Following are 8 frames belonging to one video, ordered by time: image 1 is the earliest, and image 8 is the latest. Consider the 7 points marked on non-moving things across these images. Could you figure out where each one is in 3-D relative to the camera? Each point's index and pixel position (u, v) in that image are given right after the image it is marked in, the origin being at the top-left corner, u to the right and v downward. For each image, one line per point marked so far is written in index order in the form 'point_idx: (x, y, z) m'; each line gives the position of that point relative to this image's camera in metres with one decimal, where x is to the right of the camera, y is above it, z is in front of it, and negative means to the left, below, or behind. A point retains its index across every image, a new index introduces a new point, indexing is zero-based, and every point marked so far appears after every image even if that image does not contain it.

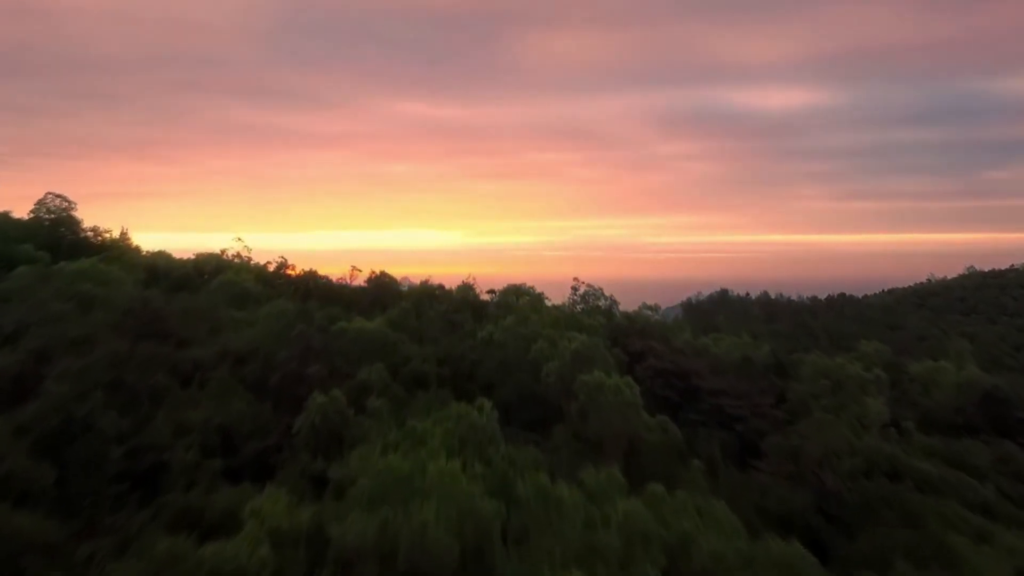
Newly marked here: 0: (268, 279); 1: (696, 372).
0: (-3.4, +0.1, +9.4) m
1: (+2.4, -1.1, +8.6) m
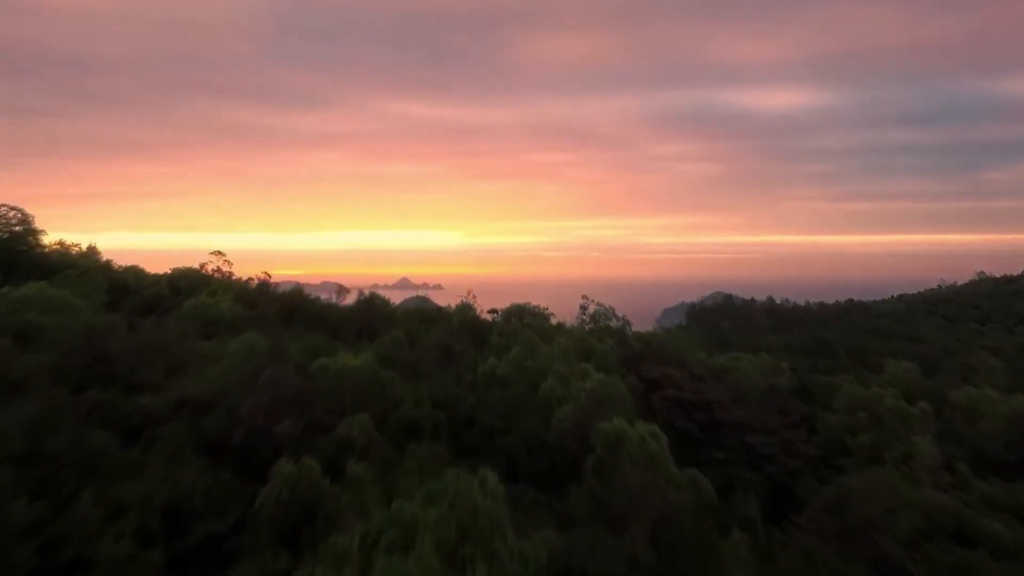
0: (-3.3, -0.1, +8.6) m
1: (+2.4, -1.3, +7.7) m
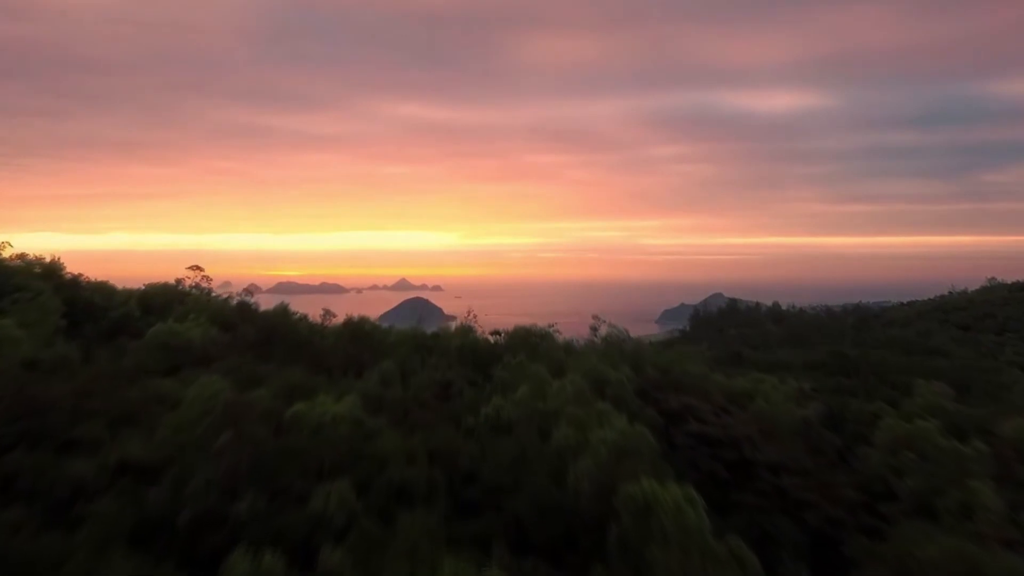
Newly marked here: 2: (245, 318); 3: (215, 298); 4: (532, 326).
0: (-3.3, -0.4, +7.8) m
1: (+2.5, -1.6, +7.0) m
2: (-3.2, -0.4, +8.0) m
3: (-3.8, -0.1, +8.5) m
4: (+0.2, -0.5, +8.1) m
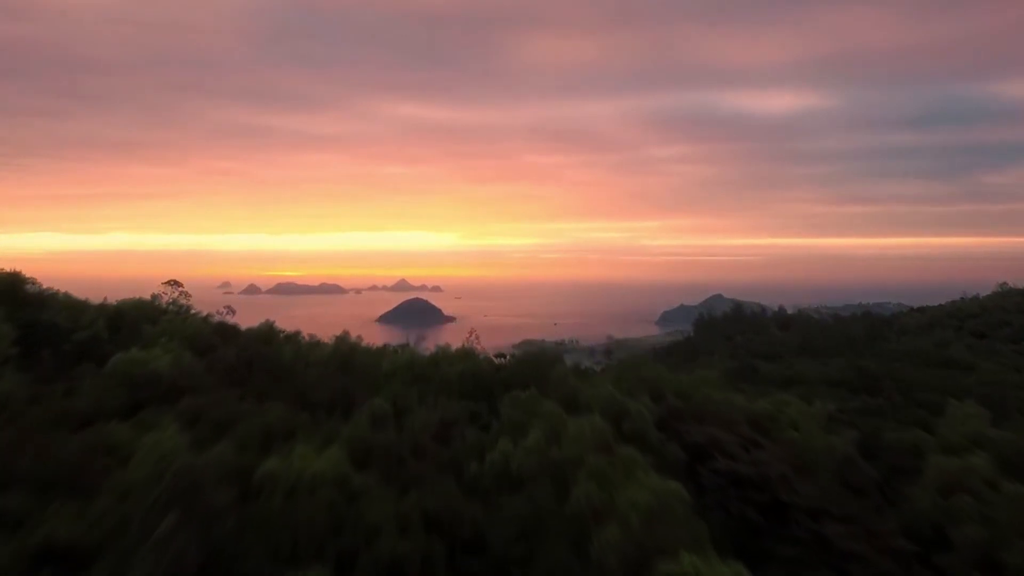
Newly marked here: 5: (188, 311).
0: (-3.2, -0.6, +7.1) m
1: (+2.5, -1.8, +6.2) m
2: (-3.1, -0.6, +7.3) m
3: (-3.7, -0.3, +7.8) m
4: (+0.3, -0.7, +7.3) m
5: (-4.0, -0.3, +8.2) m
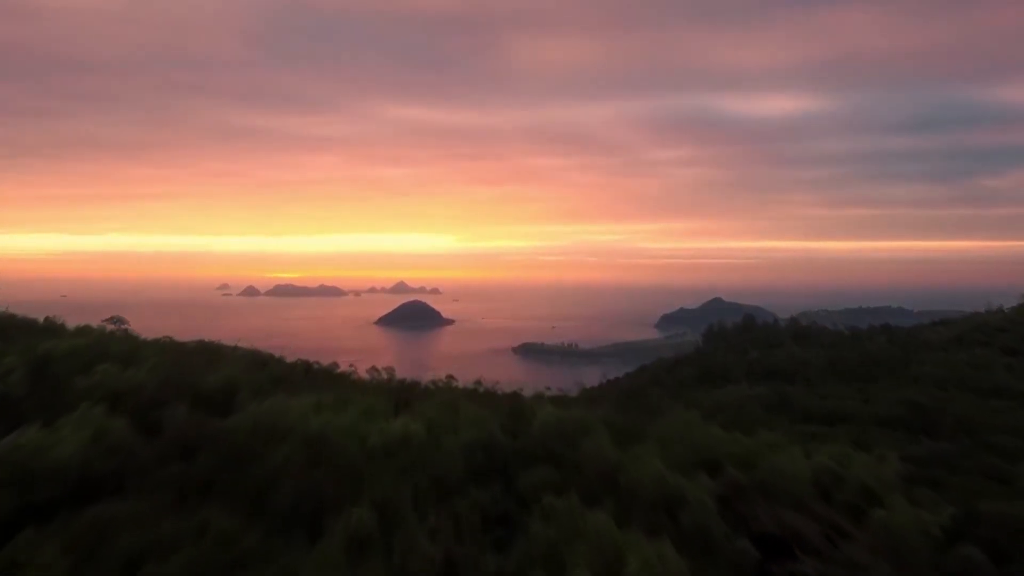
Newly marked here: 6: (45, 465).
0: (-3.0, -0.9, +5.6) m
1: (+2.7, -2.2, +4.8) m
2: (-3.0, -0.9, +5.8) m
3: (-3.6, -0.7, +6.3) m
4: (+0.5, -1.1, +5.9) m
5: (-3.8, -0.7, +6.7) m
6: (-2.9, -1.1, +4.1) m
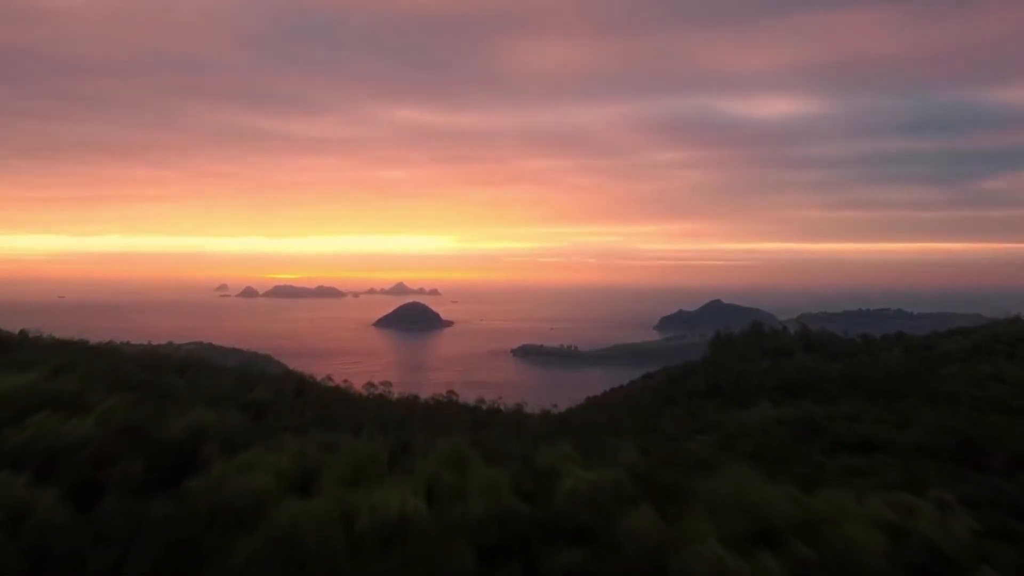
0: (-2.9, -1.2, +4.6) m
1: (+2.8, -2.4, +3.8) m
2: (-2.8, -1.2, +4.8) m
3: (-3.4, -1.0, +5.3) m
4: (+0.6, -1.3, +4.9) m
5: (-3.7, -0.9, +5.8) m
6: (-2.8, -1.4, +3.2) m
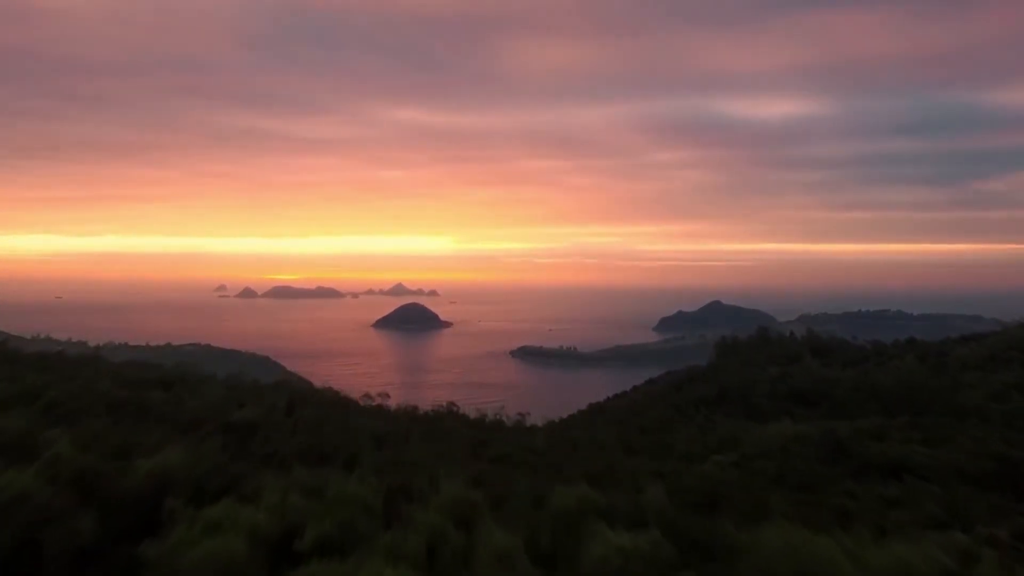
0: (-2.8, -1.4, +3.9) m
1: (+2.9, -2.6, +3.1) m
2: (-2.7, -1.4, +4.1) m
3: (-3.3, -1.2, +4.6) m
4: (+0.7, -1.5, +4.2) m
5: (-3.6, -1.1, +5.0) m
6: (-2.7, -1.5, +2.4) m
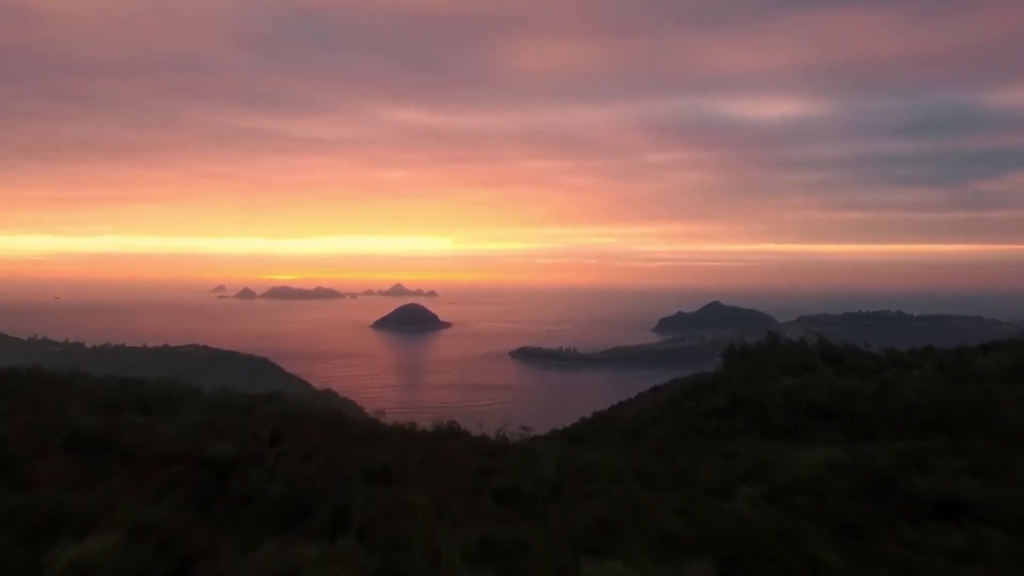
0: (-2.7, -1.6, +2.8) m
1: (+3.1, -2.9, +2.0) m
2: (-2.6, -1.6, +3.0) m
3: (-3.2, -1.4, +3.5) m
4: (+0.9, -1.7, +3.1) m
5: (-3.4, -1.3, +3.9) m
6: (-2.5, -1.8, +1.3) m
